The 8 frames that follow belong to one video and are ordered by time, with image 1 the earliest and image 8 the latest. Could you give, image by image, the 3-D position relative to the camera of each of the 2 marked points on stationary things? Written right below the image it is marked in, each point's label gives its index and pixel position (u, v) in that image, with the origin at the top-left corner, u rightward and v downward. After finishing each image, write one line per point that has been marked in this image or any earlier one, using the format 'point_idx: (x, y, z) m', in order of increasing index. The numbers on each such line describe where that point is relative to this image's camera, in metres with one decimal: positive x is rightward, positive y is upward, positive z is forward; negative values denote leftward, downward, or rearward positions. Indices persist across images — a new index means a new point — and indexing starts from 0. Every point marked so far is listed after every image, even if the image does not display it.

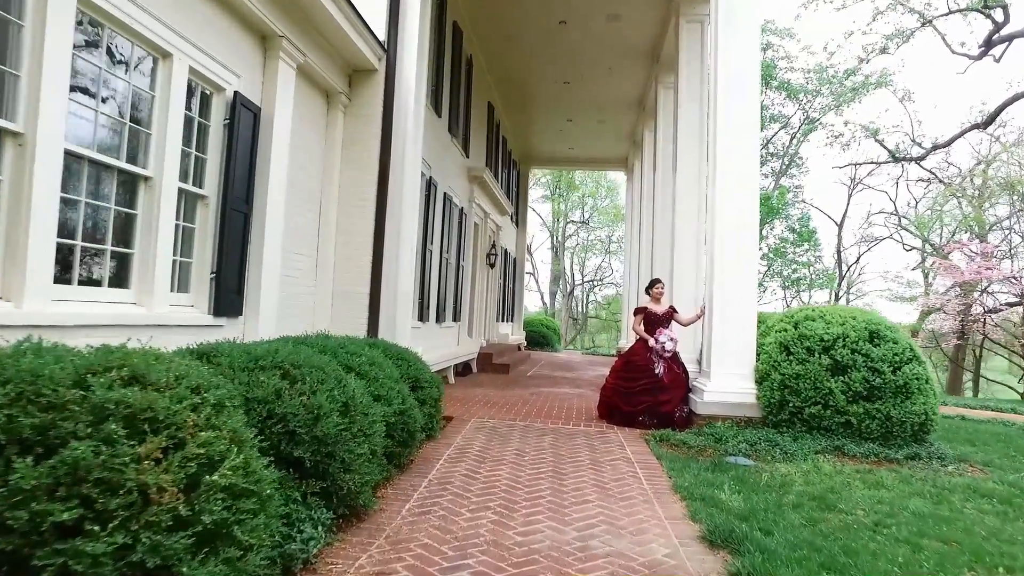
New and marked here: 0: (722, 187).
0: (+2.0, +0.9, +6.0) m
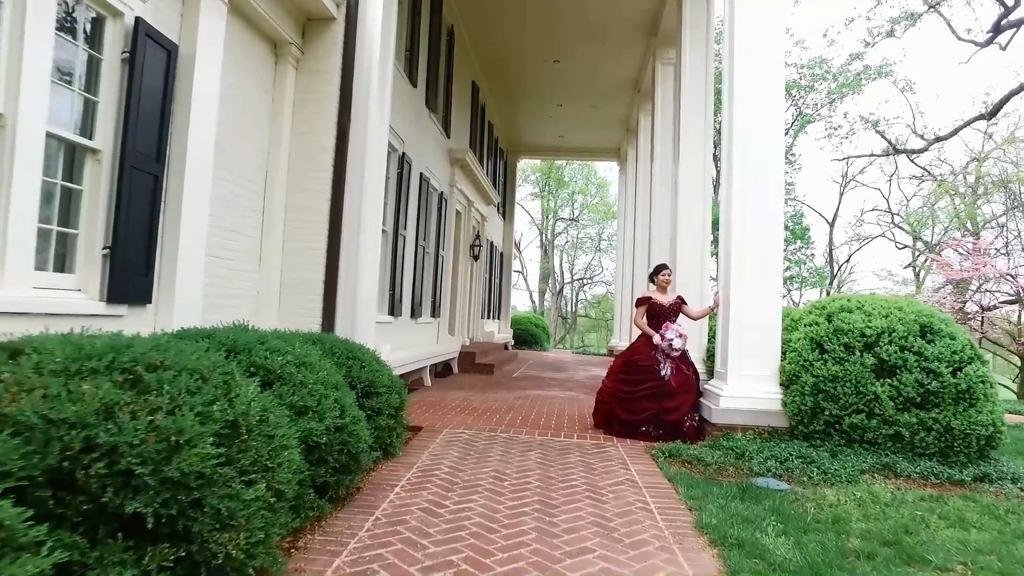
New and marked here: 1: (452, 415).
0: (+1.8, +1.0, +5.1) m
1: (-0.5, -1.1, +5.6) m
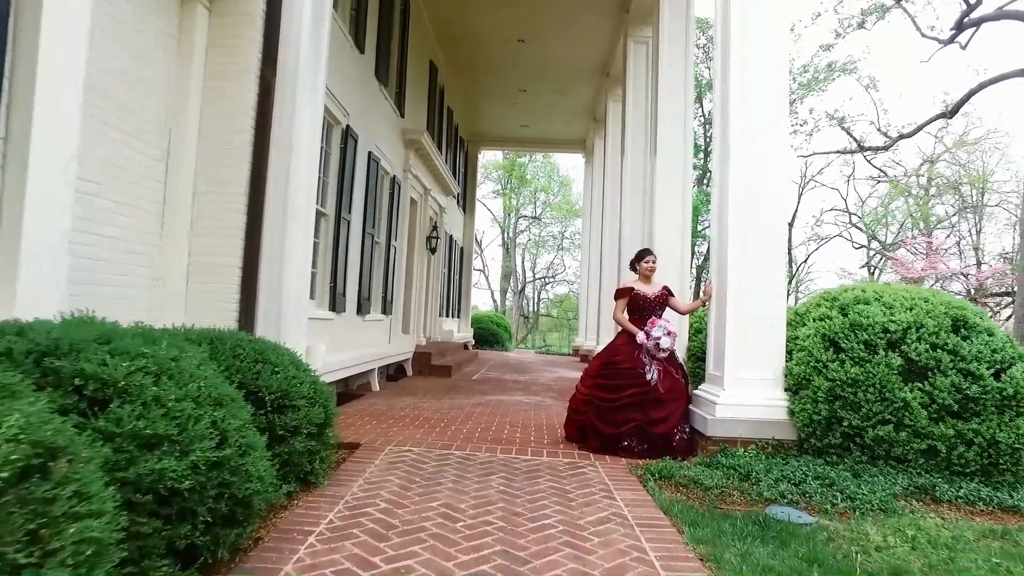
0: (+1.6, +1.1, +4.4) m
1: (-0.8, -1.0, +4.7) m
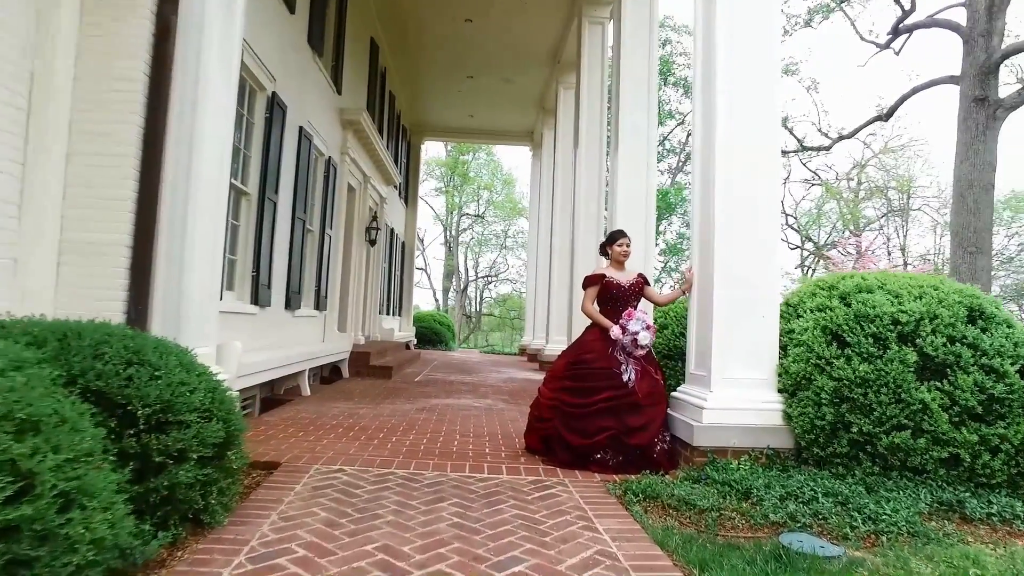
0: (+1.3, +1.2, +3.8) m
1: (-1.2, -1.0, +4.0) m
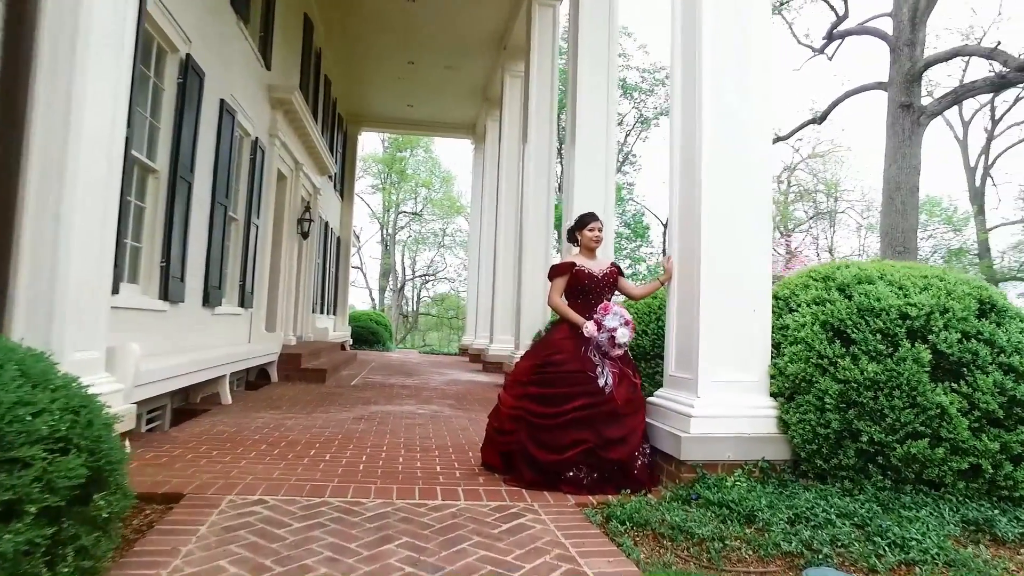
0: (+1.1, +1.2, +3.4) m
1: (-1.4, -0.9, +3.3) m
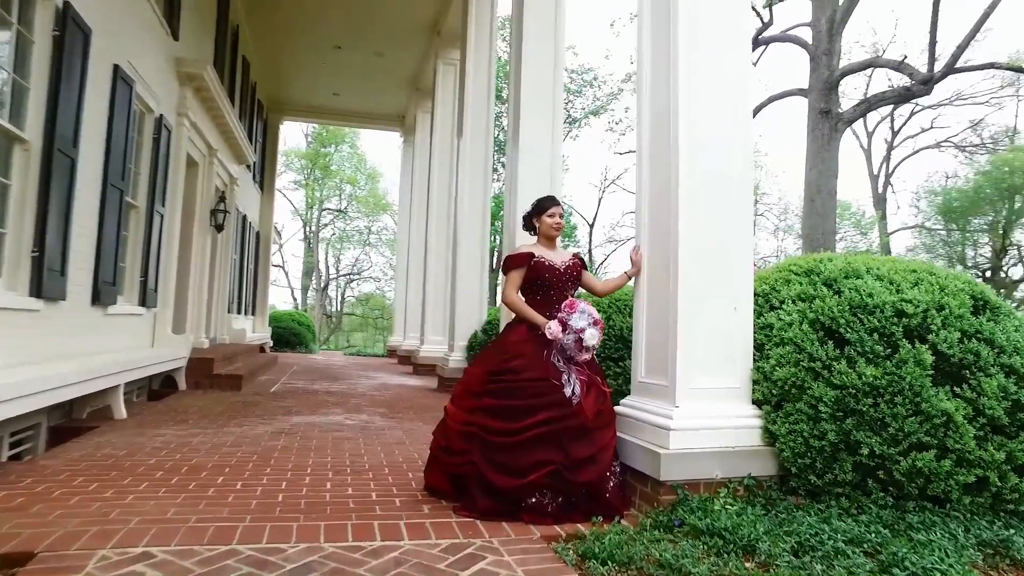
0: (+0.8, +1.2, +3.0) m
1: (-1.6, -0.9, +2.7) m
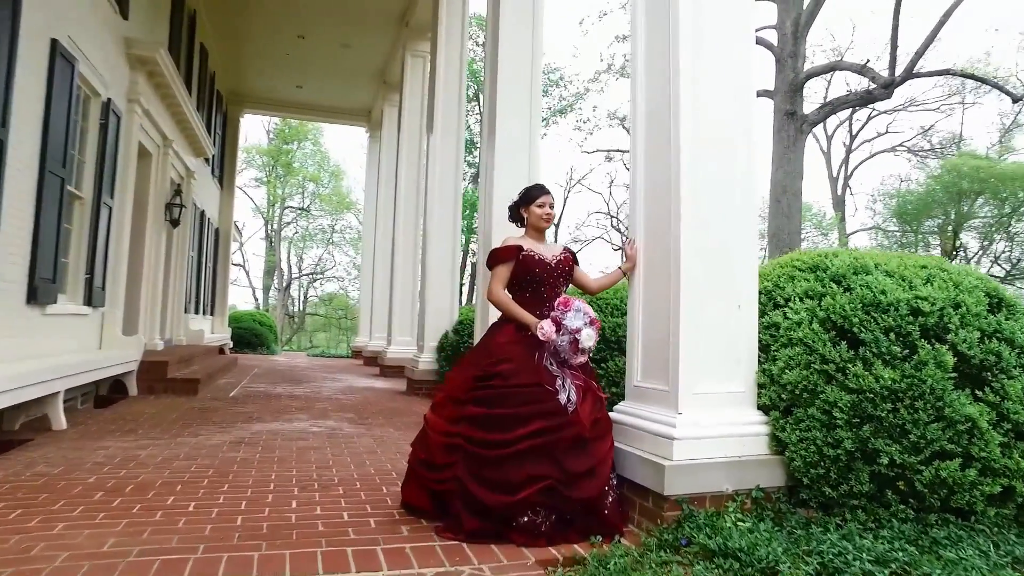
0: (+0.8, +1.2, +2.8) m
1: (-1.6, -0.9, +2.3) m
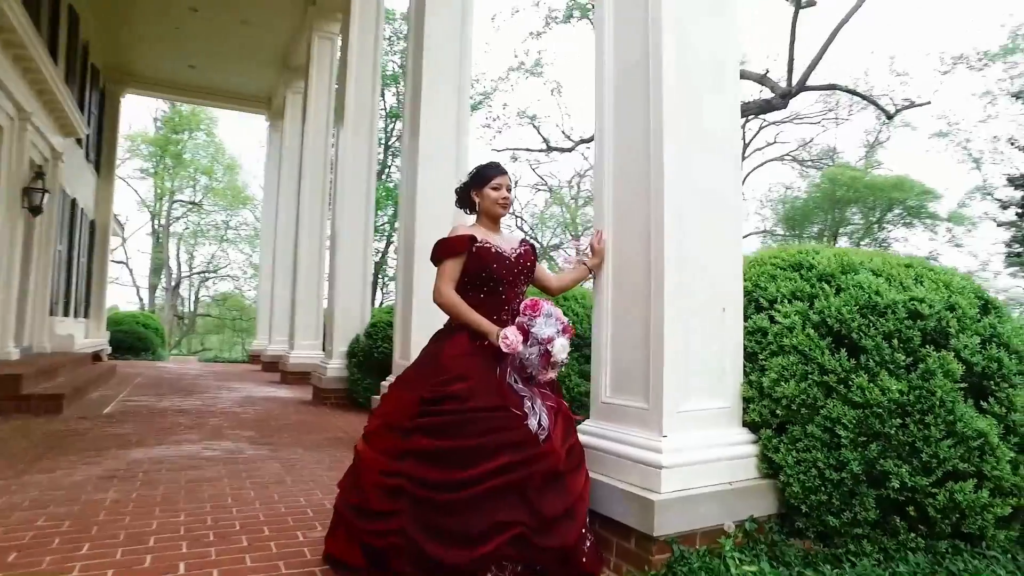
0: (+0.6, +1.2, +2.4) m
1: (-1.7, -0.9, +1.6) m
